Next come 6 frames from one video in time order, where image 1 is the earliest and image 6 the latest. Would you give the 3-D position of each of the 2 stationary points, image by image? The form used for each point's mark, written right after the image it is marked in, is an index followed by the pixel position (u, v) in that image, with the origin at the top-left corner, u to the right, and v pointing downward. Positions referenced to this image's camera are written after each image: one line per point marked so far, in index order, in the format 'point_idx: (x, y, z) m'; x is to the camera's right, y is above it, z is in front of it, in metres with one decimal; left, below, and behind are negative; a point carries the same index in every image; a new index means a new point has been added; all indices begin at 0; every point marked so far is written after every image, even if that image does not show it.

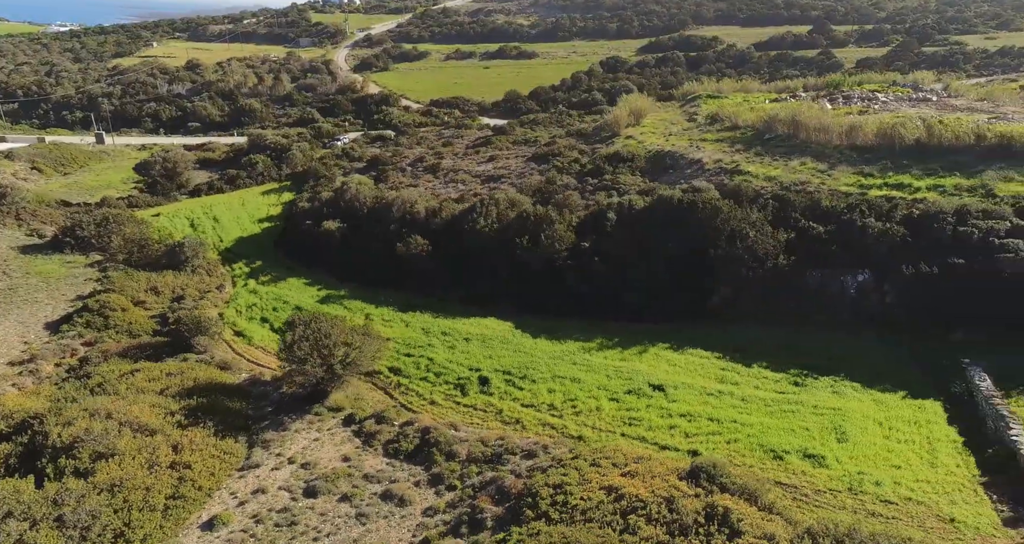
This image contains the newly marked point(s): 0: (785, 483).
0: (+6.2, -4.7, +18.4) m
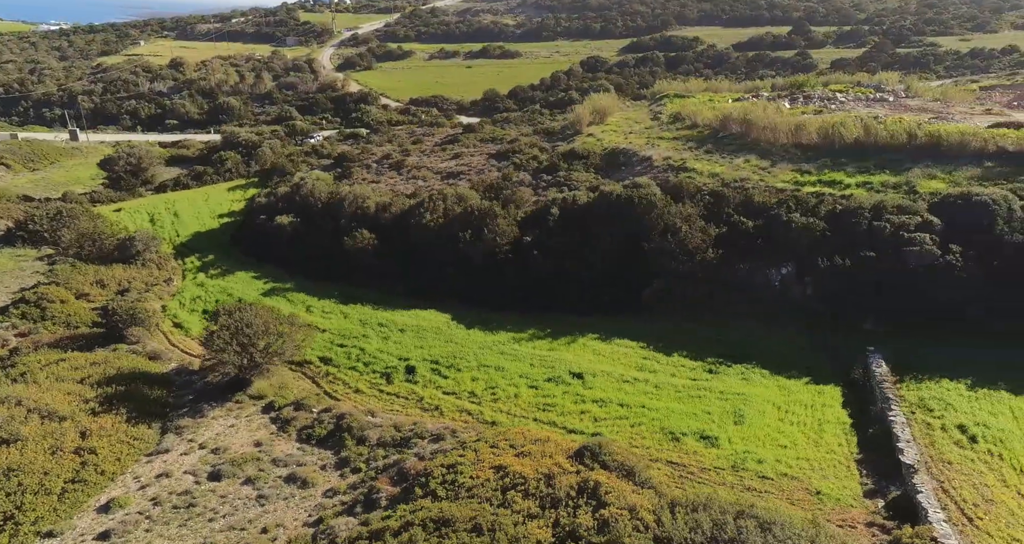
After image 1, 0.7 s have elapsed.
0: (+4.0, -4.4, +19.2) m
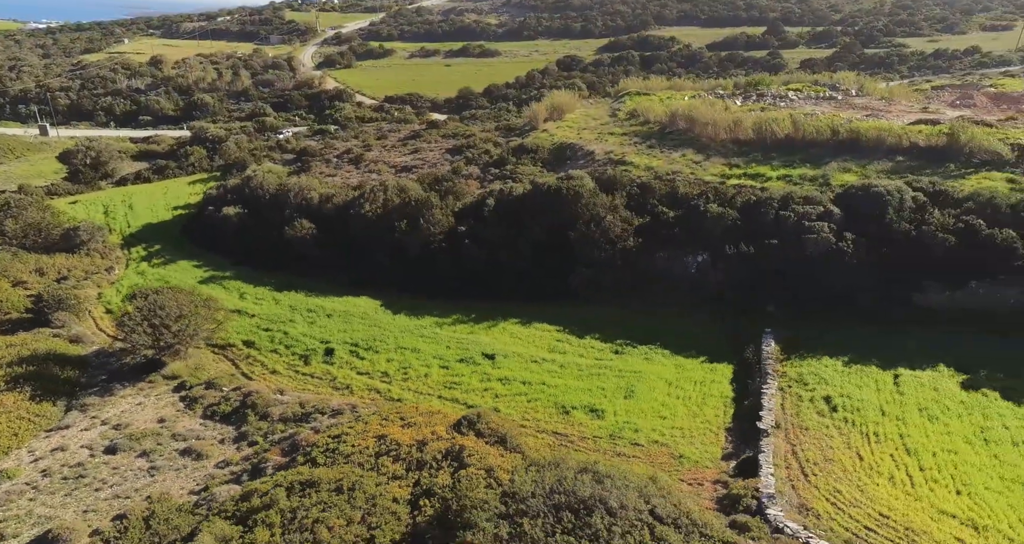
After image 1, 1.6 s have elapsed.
0: (+1.3, -4.0, +20.2) m
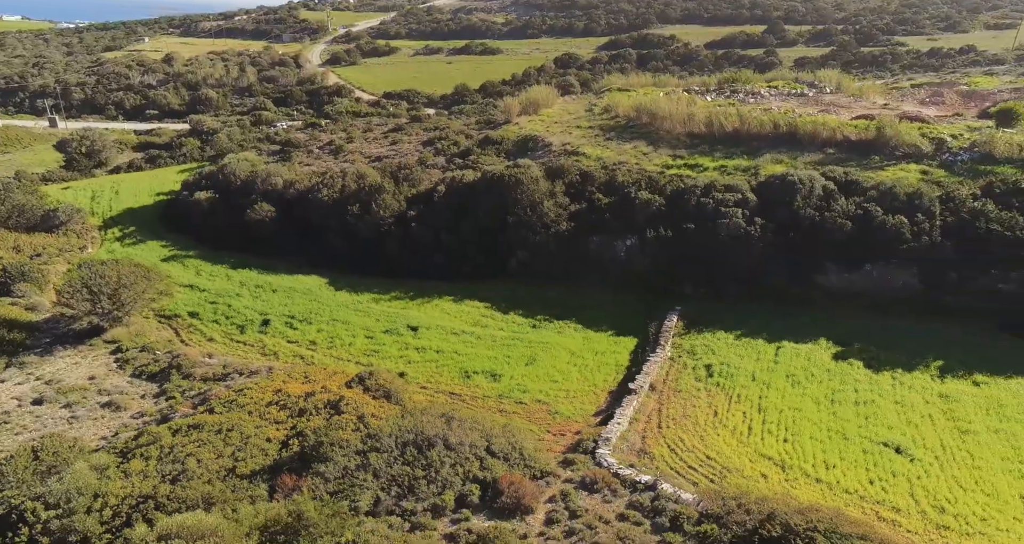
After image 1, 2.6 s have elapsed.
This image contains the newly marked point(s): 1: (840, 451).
0: (-1.4, -3.3, +22.1) m
1: (+7.3, -4.1, +19.4) m
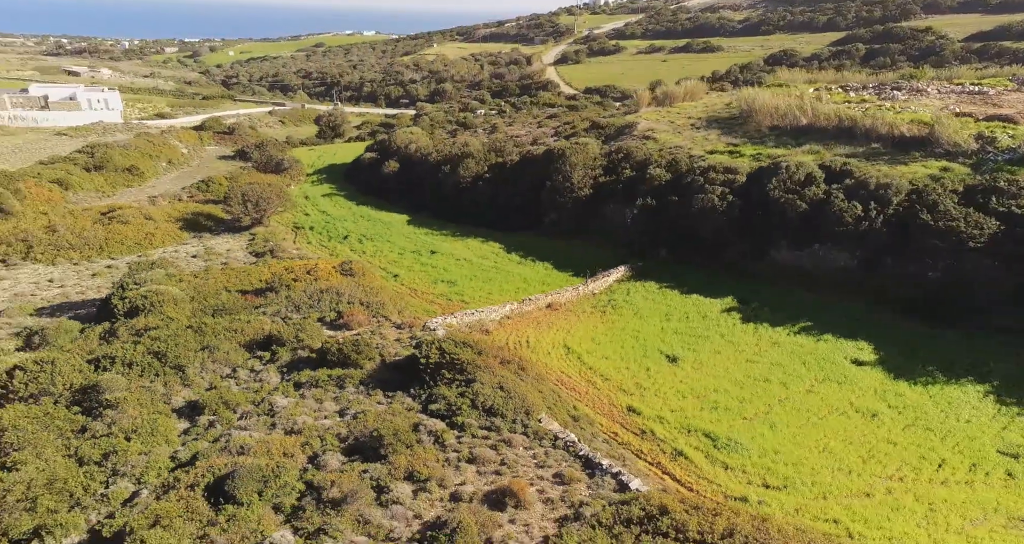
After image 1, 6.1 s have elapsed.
0: (-3.5, -0.8, +32.0) m
1: (+3.6, -2.4, +26.4) m
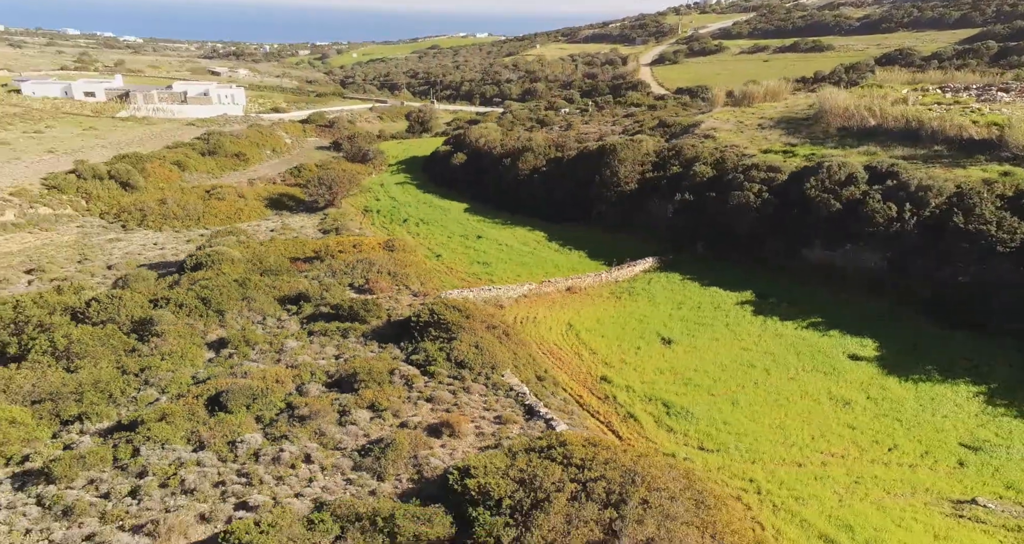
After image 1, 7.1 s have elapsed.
0: (-2.1, +0.1, +35.1) m
1: (+4.0, -1.9, +28.5) m
